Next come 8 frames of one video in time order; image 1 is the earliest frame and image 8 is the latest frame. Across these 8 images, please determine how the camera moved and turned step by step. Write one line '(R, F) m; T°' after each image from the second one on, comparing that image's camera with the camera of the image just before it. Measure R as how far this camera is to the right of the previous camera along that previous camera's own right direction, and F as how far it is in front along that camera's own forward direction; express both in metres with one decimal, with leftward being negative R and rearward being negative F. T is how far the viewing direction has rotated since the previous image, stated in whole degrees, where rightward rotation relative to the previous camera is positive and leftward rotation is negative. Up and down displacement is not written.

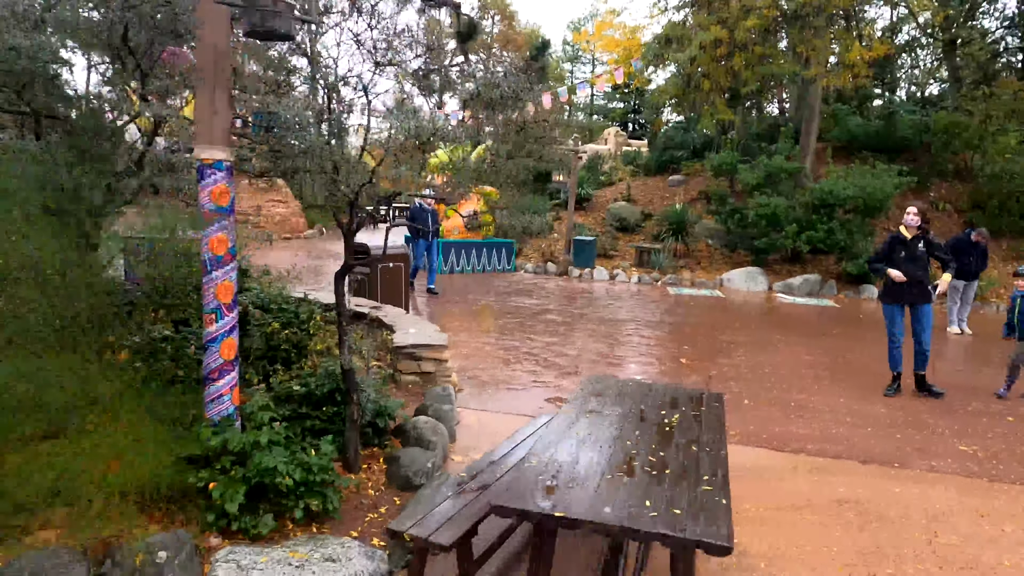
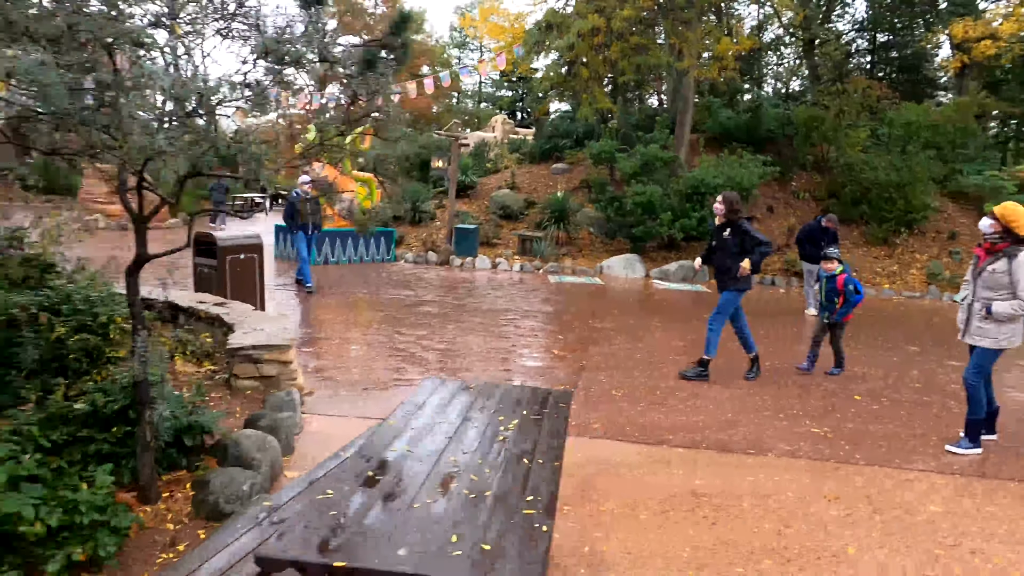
(+0.3, +0.3) m; +9°
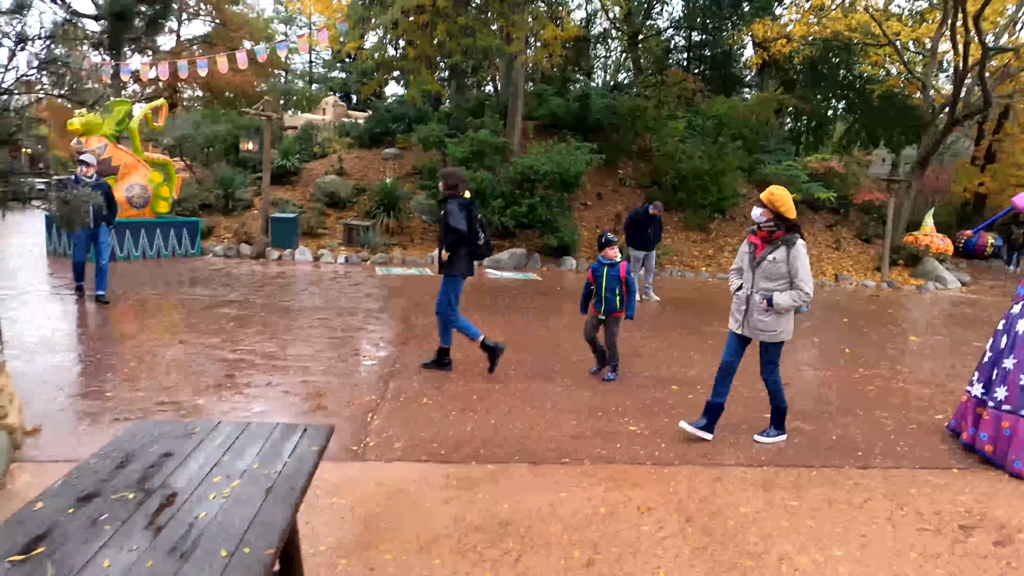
(+0.3, +0.5) m; +13°
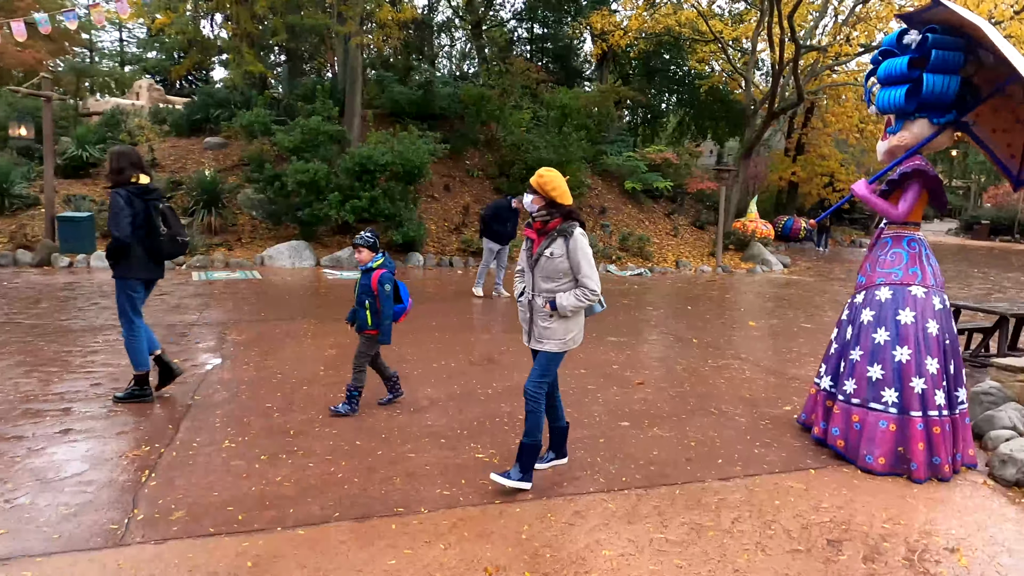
(+0.2, +0.6) m; +12°
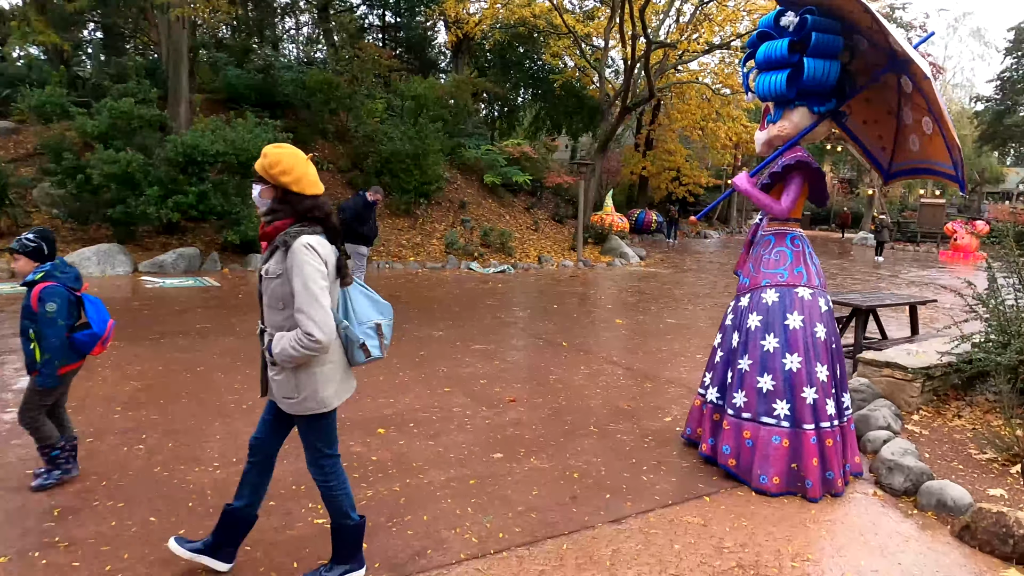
(+0.1, +0.7) m; +12°
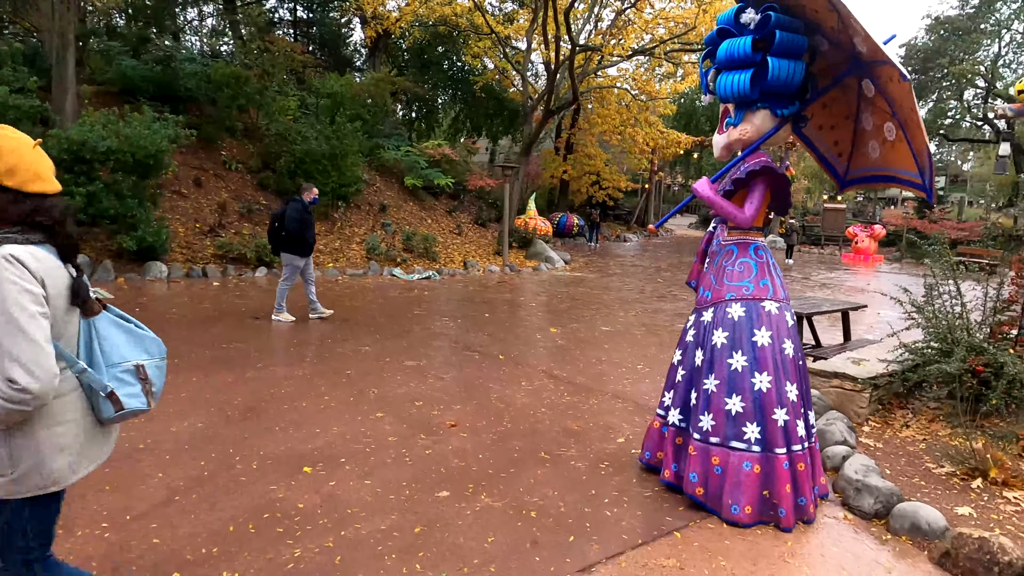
(-0.1, +0.4) m; +7°
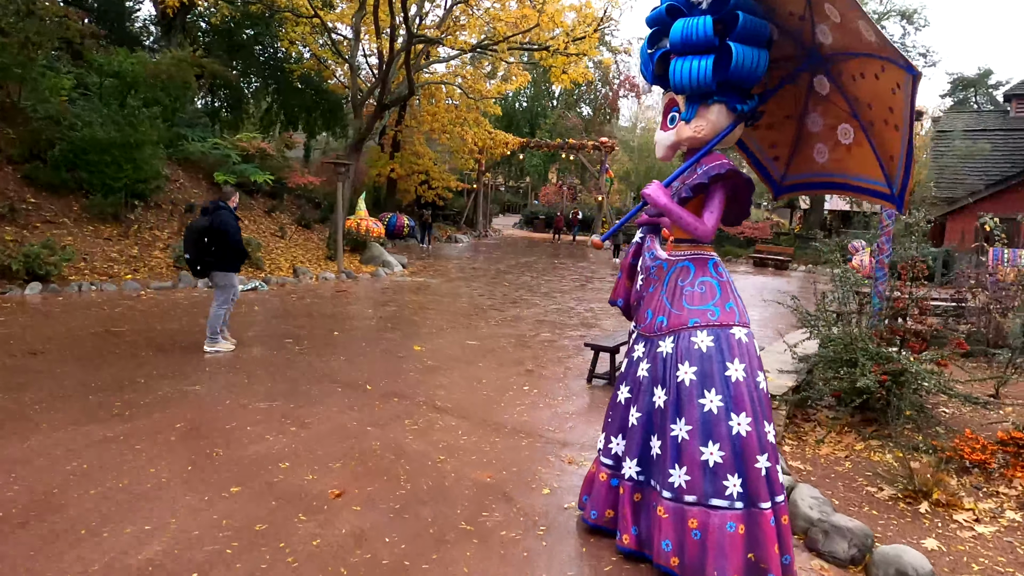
(-0.4, +0.8) m; +16°
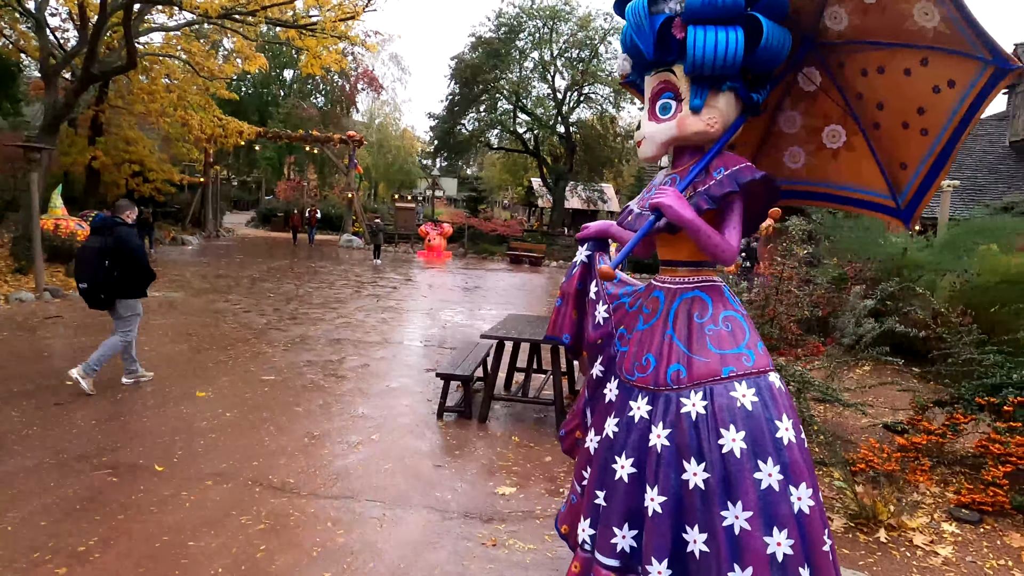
(-0.7, +1.1) m; +23°
